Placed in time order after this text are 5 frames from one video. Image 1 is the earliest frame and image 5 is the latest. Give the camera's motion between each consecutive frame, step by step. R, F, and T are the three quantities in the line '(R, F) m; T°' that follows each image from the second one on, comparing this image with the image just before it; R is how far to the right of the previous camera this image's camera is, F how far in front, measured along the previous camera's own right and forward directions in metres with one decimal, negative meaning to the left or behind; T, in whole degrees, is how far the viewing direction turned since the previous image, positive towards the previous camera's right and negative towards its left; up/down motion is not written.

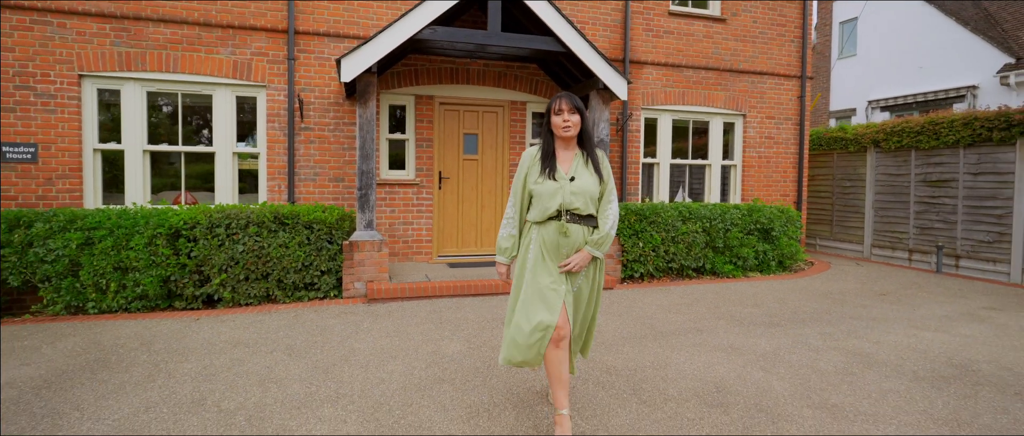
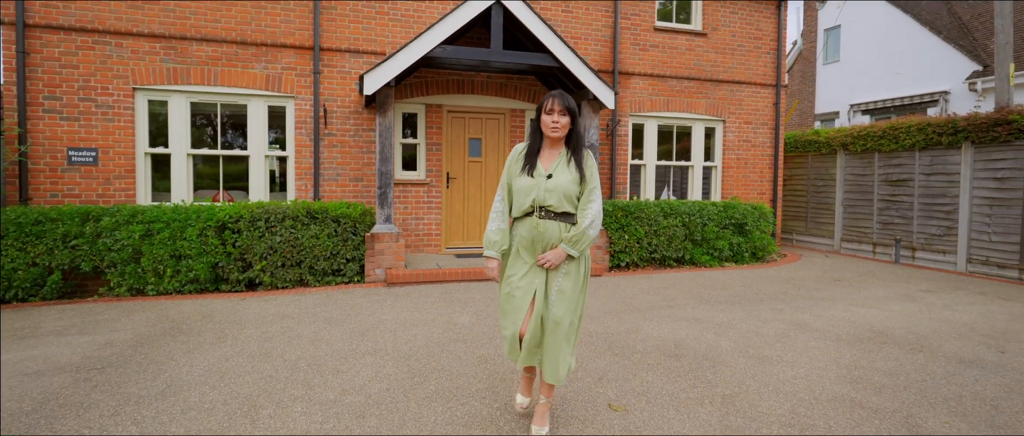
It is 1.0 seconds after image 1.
(0.0, -0.8) m; 0°
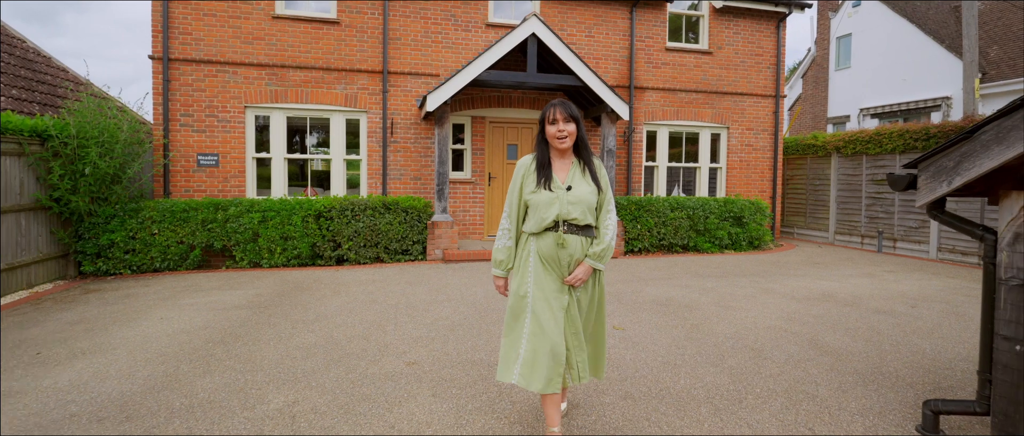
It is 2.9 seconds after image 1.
(-0.1, -1.6) m; -3°
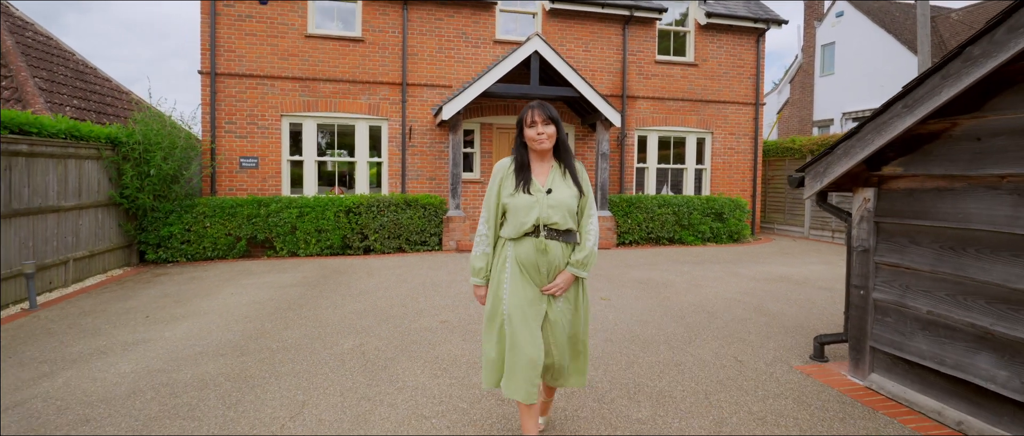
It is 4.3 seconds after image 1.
(-0.1, -1.1) m; 0°
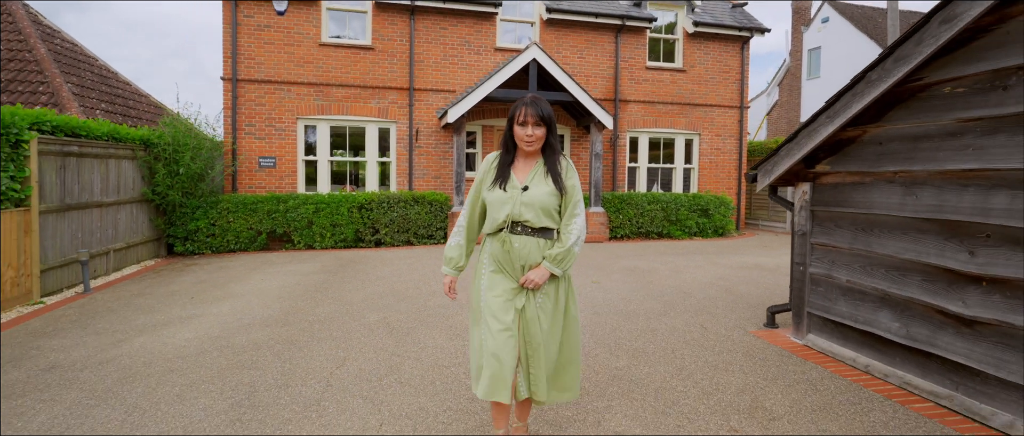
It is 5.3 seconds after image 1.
(0.0, -0.7) m; 0°
